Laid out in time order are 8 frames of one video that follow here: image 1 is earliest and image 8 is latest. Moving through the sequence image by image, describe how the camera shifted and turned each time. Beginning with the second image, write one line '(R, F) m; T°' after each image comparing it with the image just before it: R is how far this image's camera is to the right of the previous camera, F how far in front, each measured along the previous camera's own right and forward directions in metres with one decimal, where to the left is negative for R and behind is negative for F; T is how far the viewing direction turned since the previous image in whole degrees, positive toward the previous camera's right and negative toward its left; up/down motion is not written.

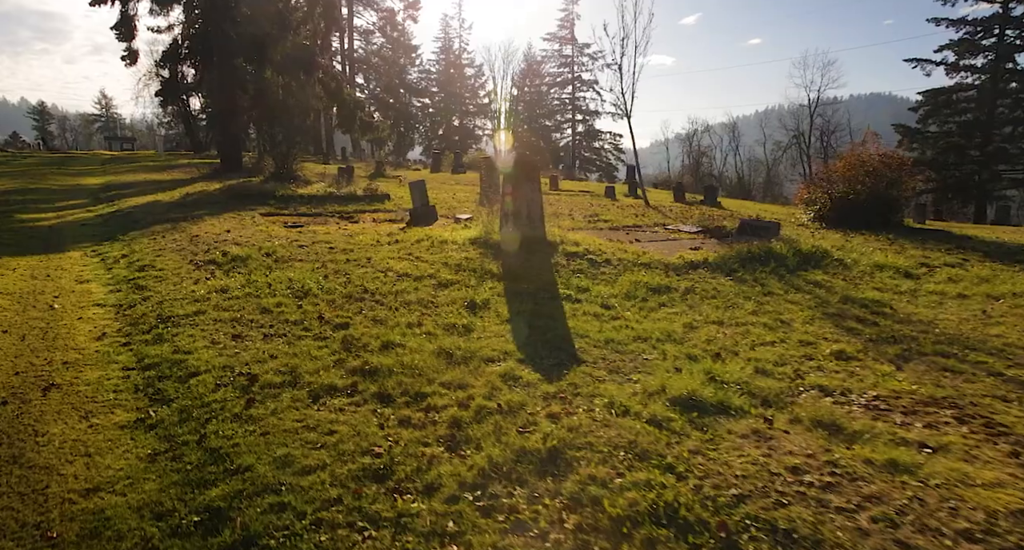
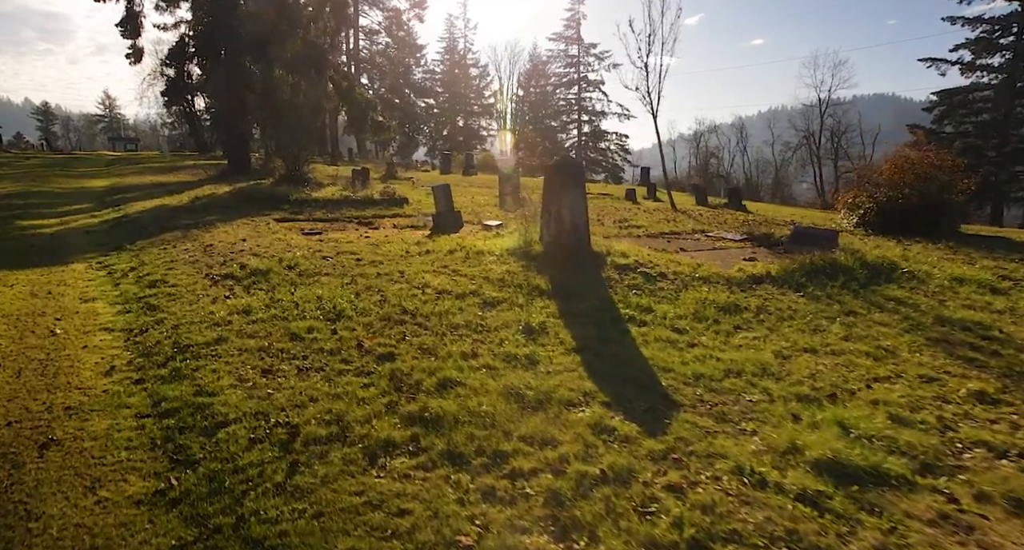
(-0.6, +0.8) m; 0°
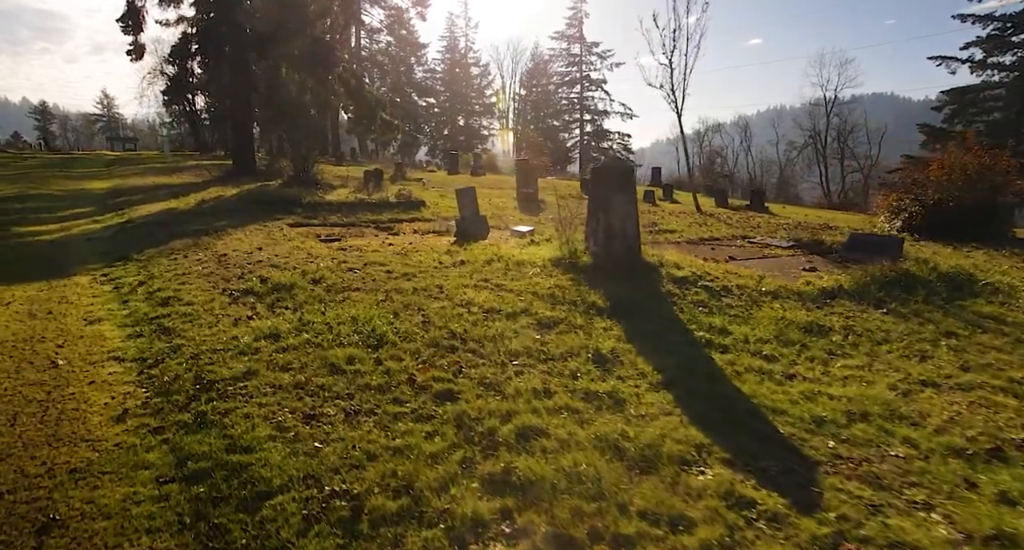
(-0.6, +0.8) m; 0°
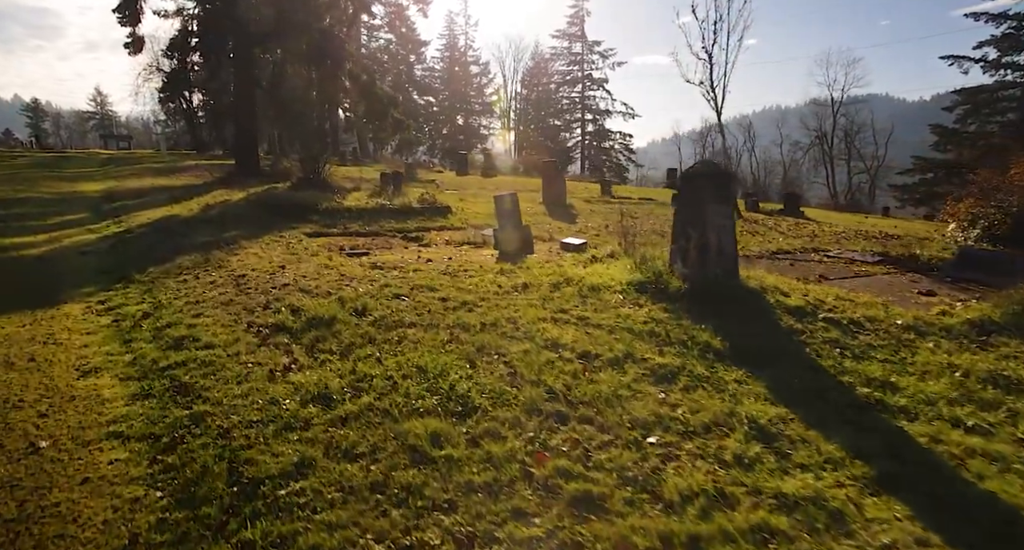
(-0.9, +1.3) m; 0°
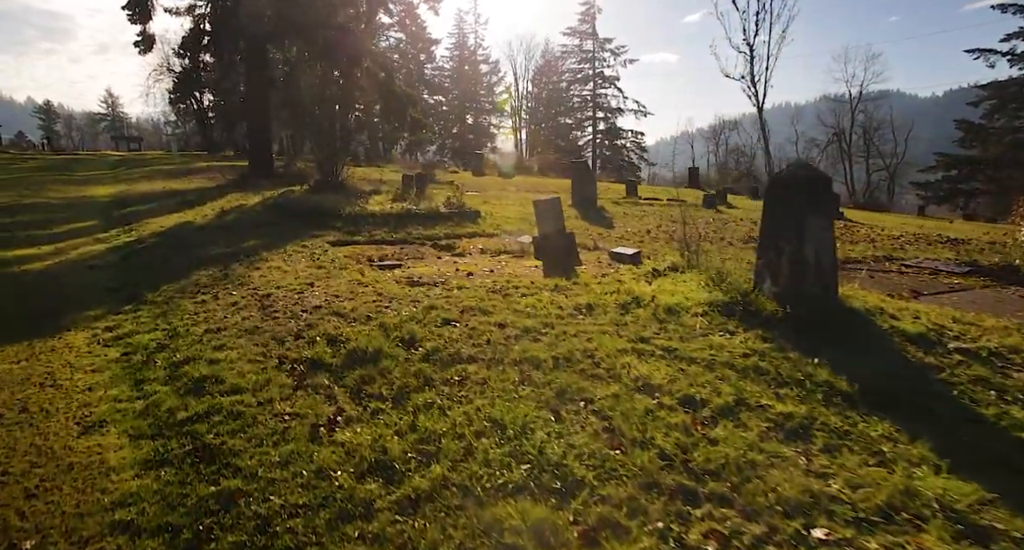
(-0.6, +0.9) m; -1°
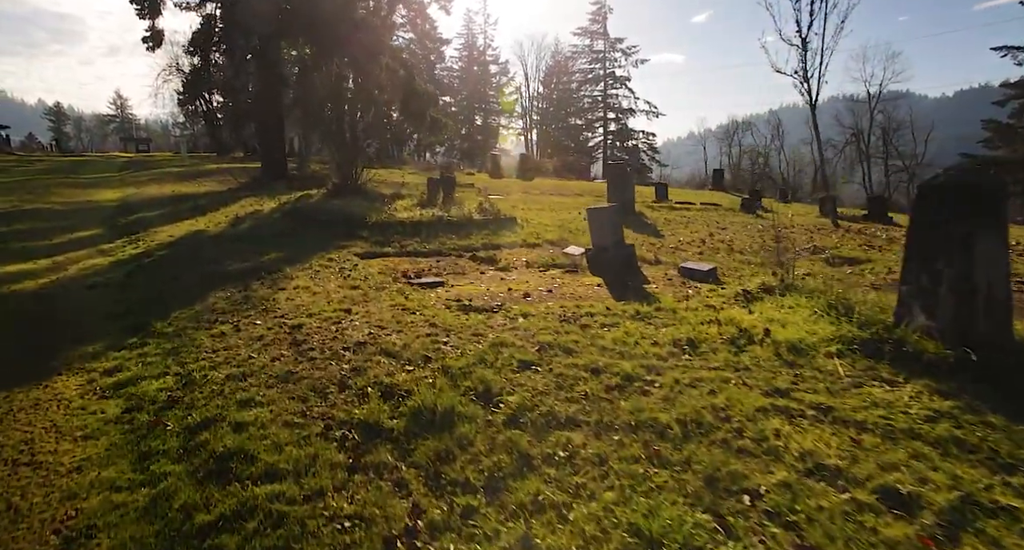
(-0.7, +1.1) m; -1°
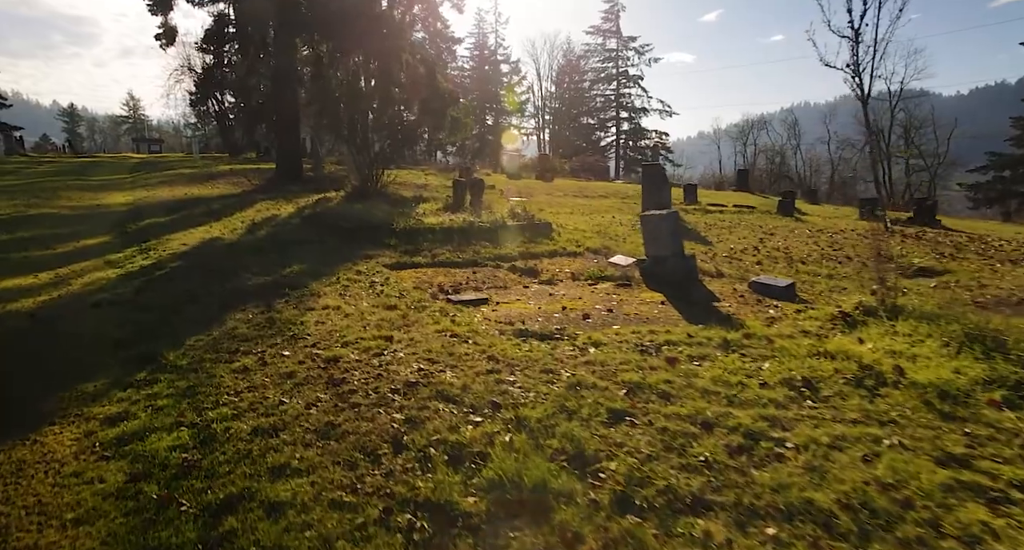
(-0.5, +0.9) m; -1°
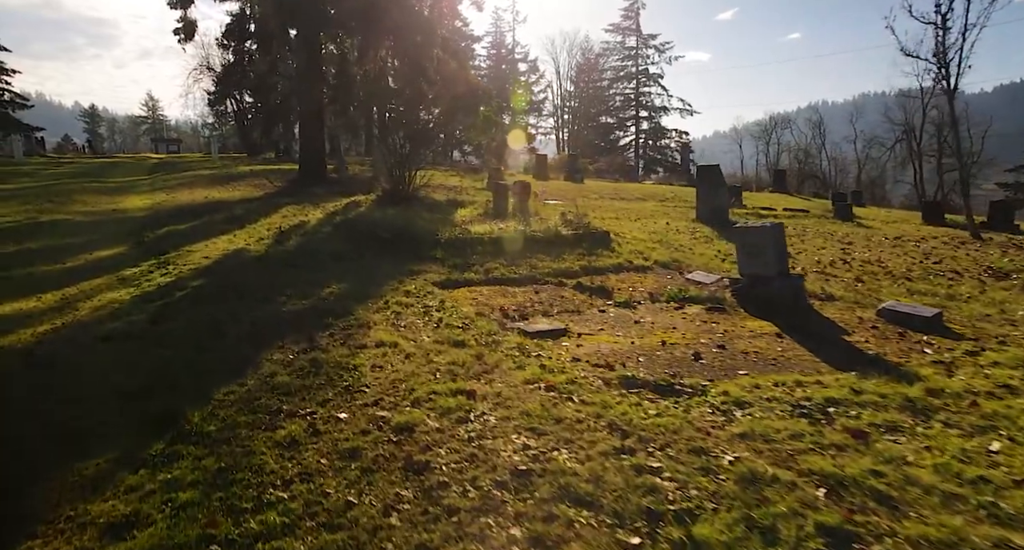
(-0.7, +1.2) m; -1°
